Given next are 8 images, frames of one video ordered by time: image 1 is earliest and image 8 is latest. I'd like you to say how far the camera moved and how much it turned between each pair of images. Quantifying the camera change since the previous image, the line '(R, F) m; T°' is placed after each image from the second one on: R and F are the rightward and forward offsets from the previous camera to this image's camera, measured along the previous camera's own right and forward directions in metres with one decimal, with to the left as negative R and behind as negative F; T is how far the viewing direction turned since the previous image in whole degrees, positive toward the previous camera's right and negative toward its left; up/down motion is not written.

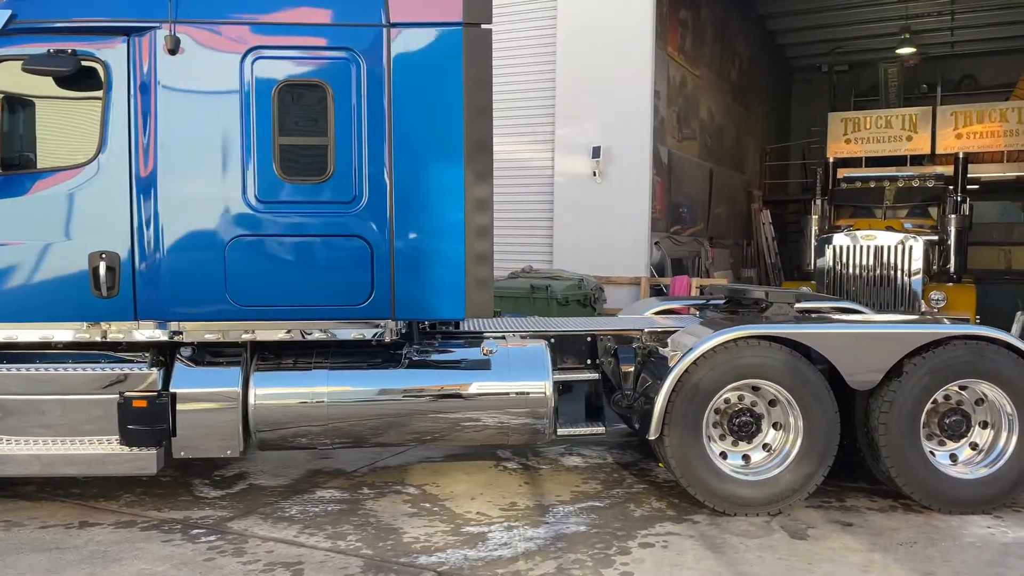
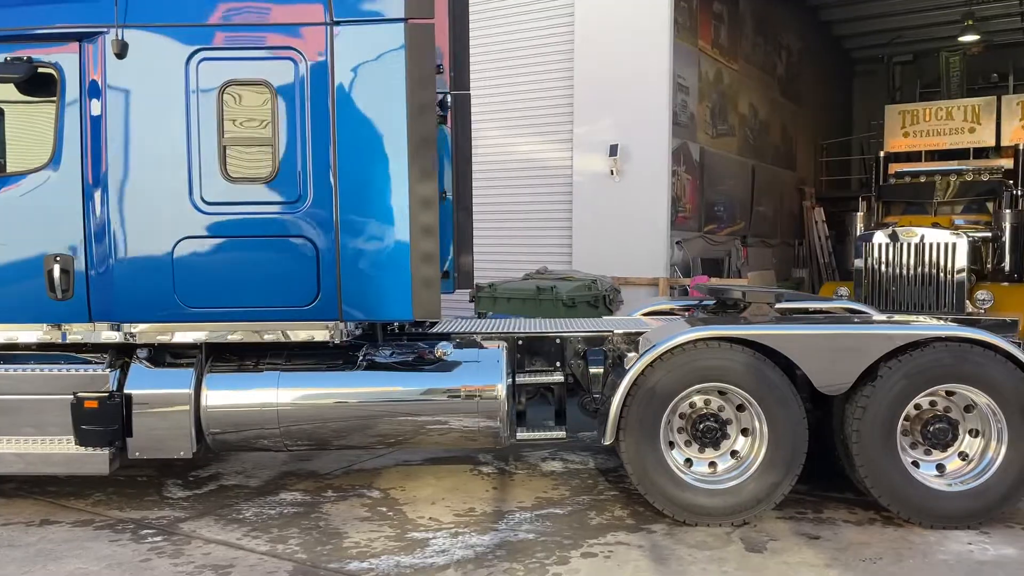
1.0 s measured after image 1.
(+0.6, +0.1) m; -5°
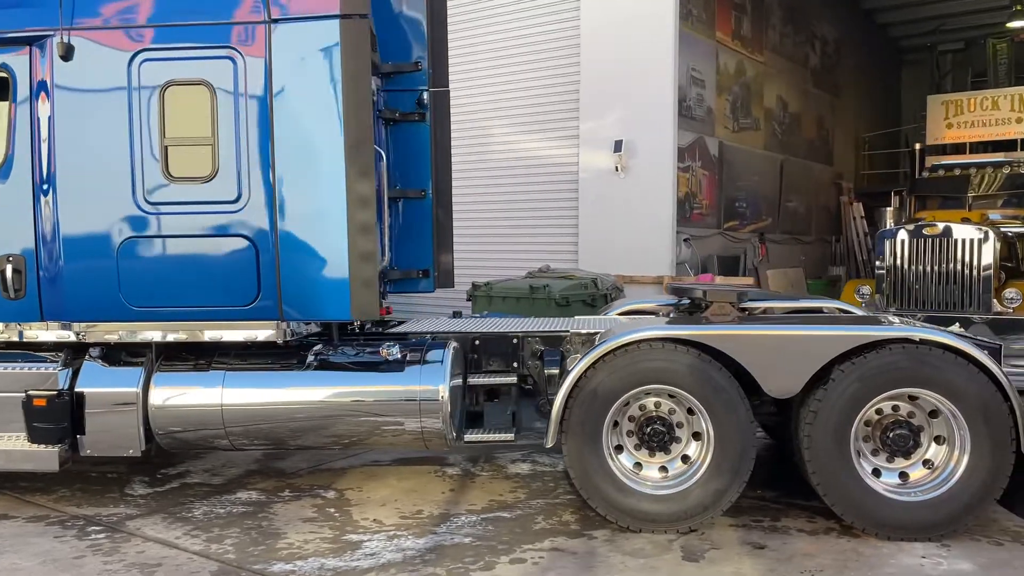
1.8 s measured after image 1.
(+0.6, +0.1) m; -4°
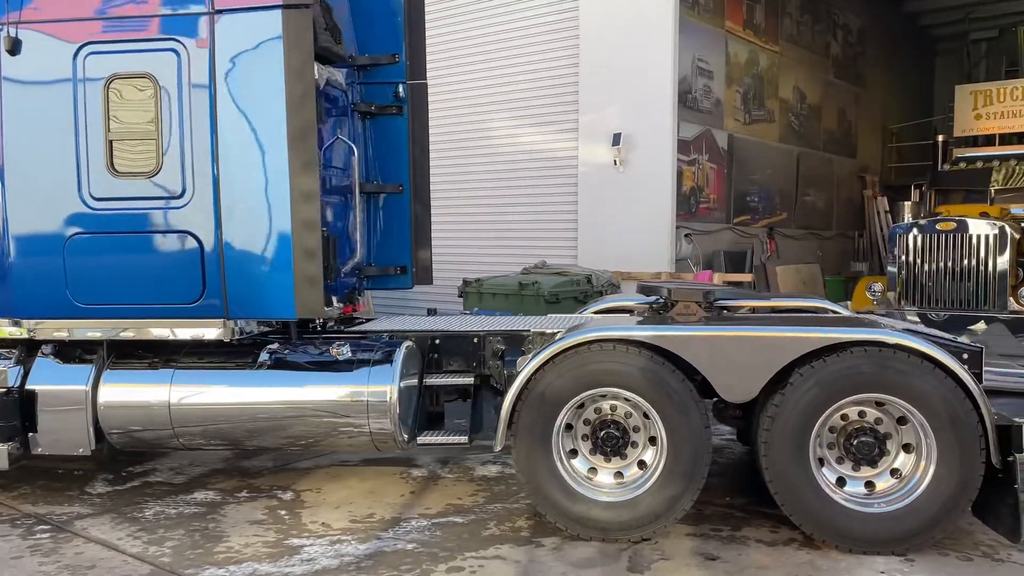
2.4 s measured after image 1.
(+0.4, +0.2) m; -3°
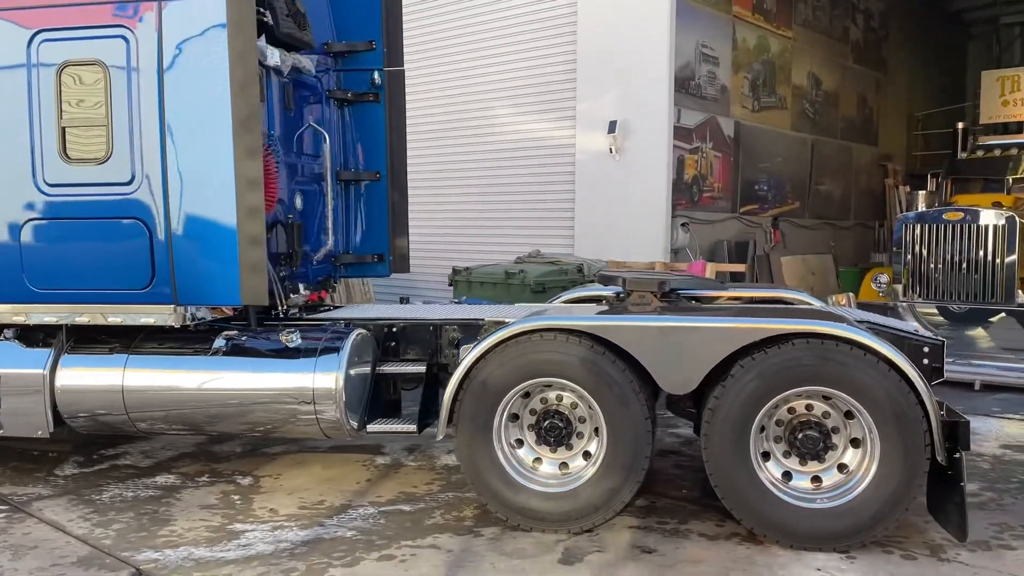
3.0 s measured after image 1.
(+0.4, 0.0) m; -3°
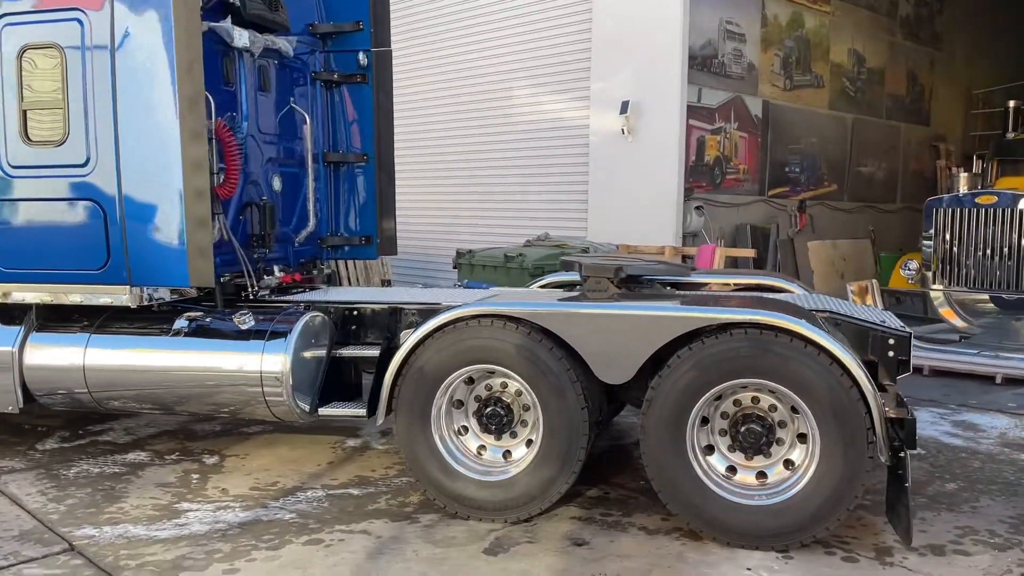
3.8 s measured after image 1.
(+0.6, +0.1) m; -4°
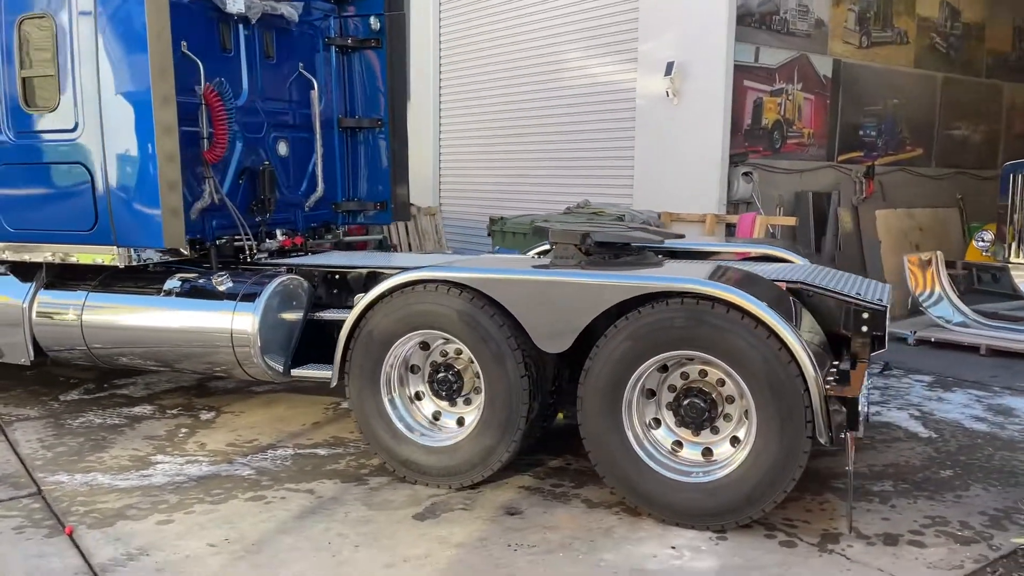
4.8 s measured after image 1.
(+0.7, +0.1) m; -8°
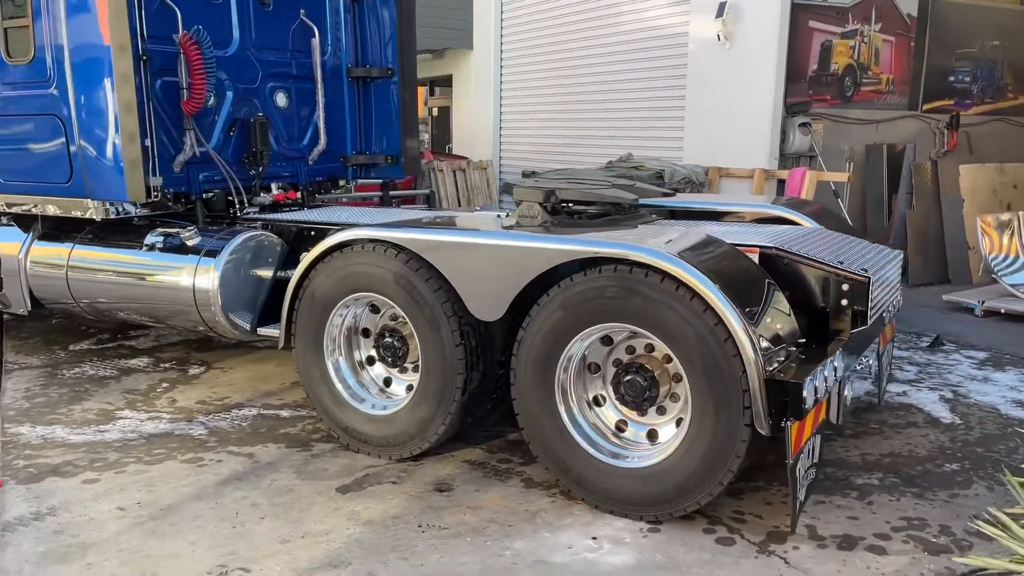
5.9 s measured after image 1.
(+0.7, +0.3) m; -7°
